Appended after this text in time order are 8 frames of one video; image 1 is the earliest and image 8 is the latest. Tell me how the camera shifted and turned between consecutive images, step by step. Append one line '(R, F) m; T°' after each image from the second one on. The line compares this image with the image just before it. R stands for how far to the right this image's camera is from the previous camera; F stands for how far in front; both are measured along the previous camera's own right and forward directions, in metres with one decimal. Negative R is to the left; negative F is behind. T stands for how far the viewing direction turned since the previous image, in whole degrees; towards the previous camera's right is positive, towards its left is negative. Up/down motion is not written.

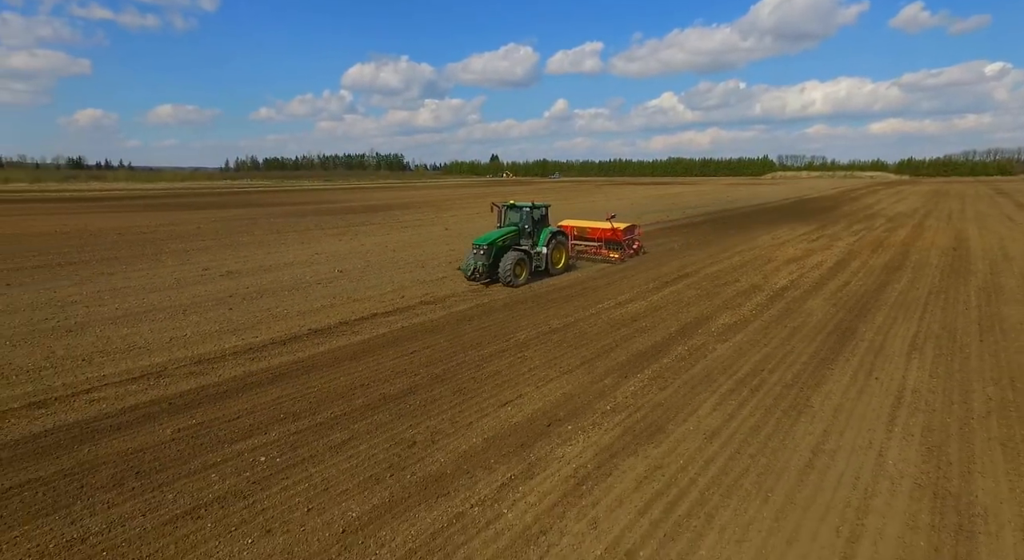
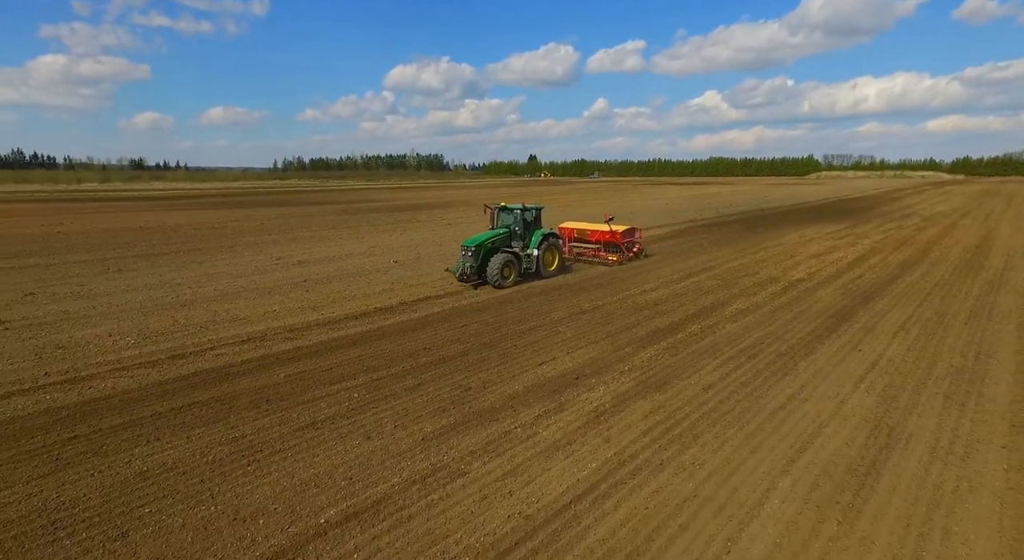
(0.0, -1.4) m; -4°
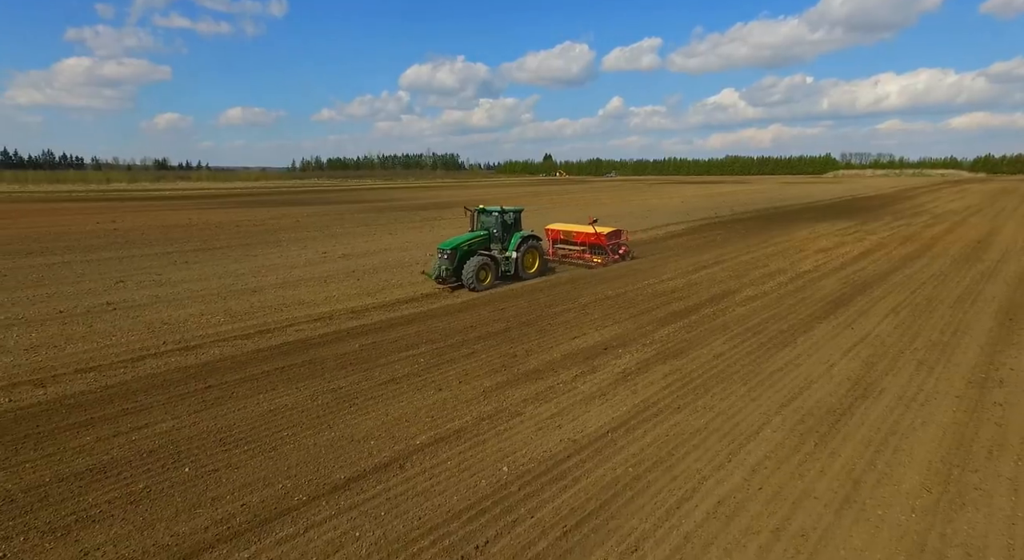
(-0.4, -1.3) m; -2°
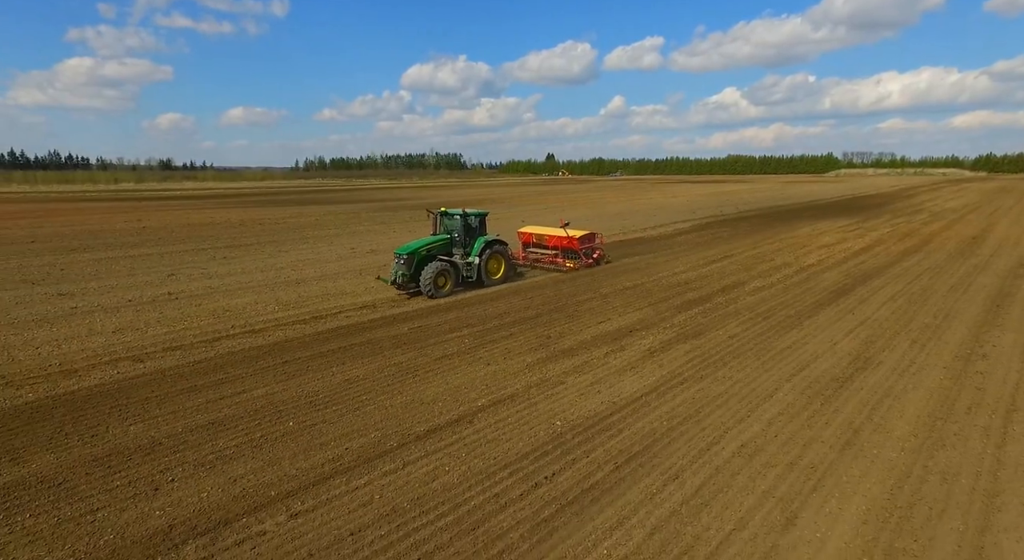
(-0.6, -0.9) m; 0°
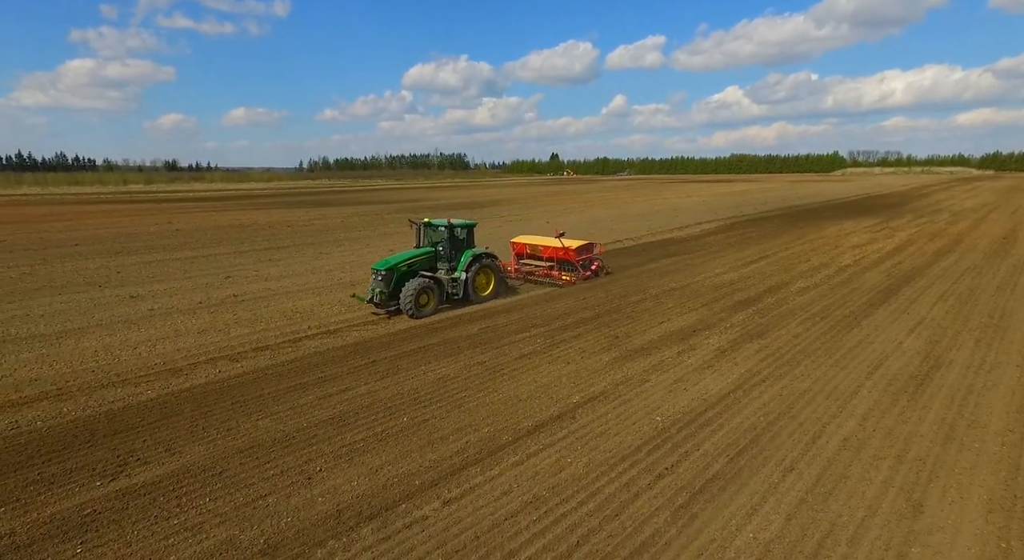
(-1.2, -0.3) m; 0°
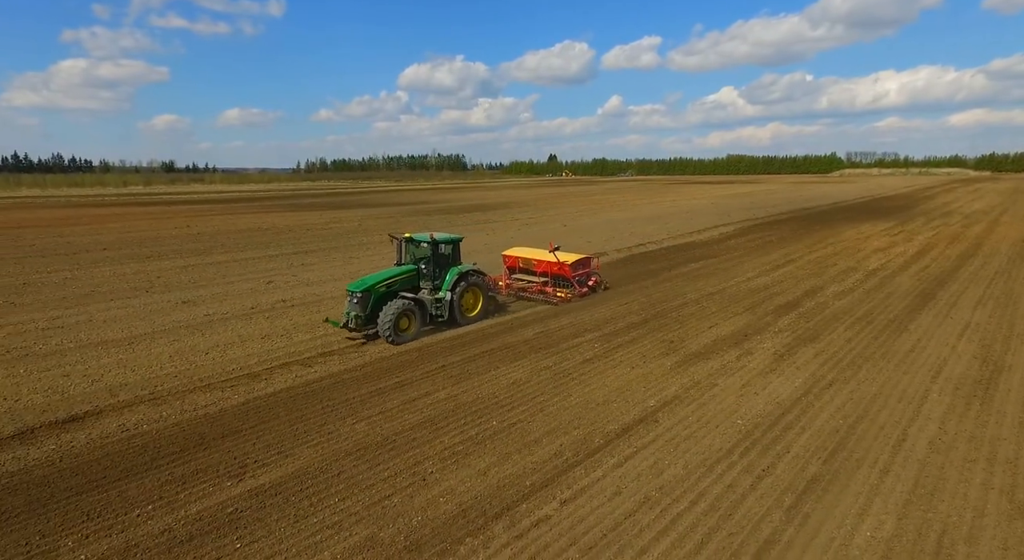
(-1.1, -0.2) m; 0°
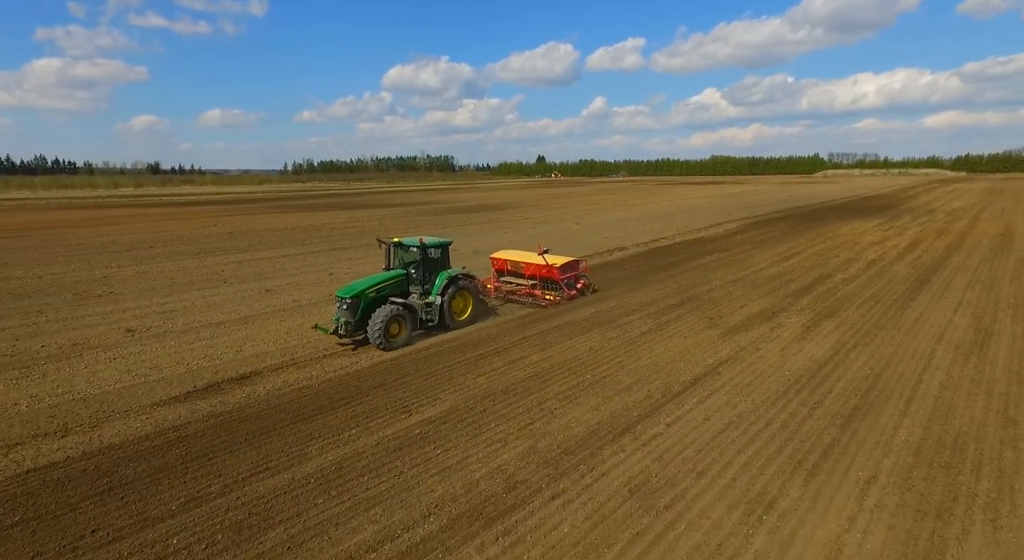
(-1.5, -1.4) m; +1°
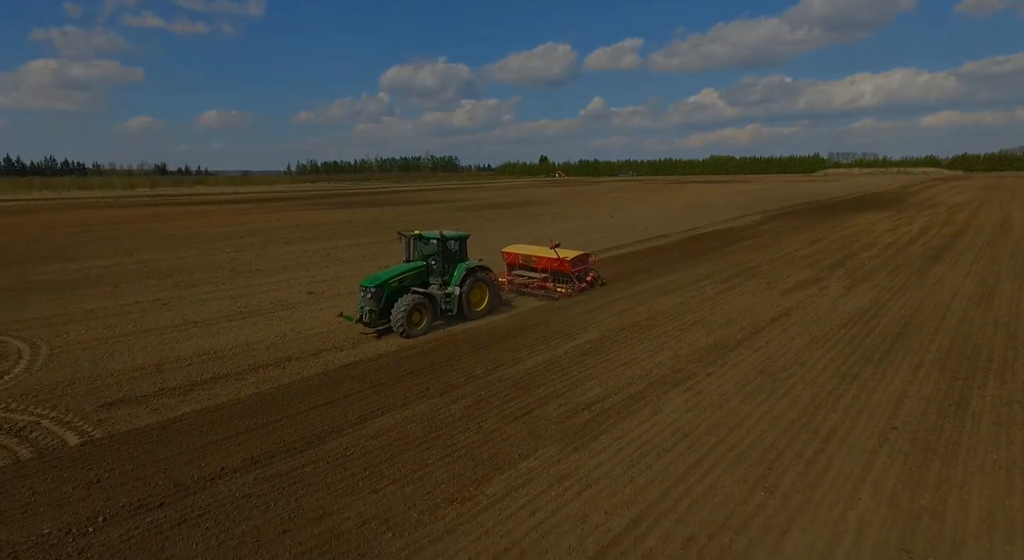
(-2.3, -2.4) m; 0°
